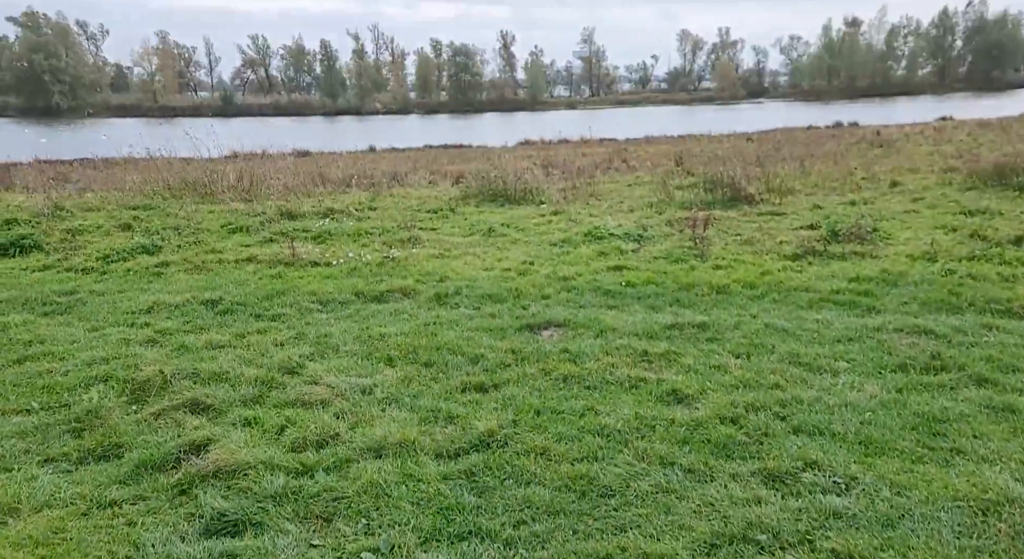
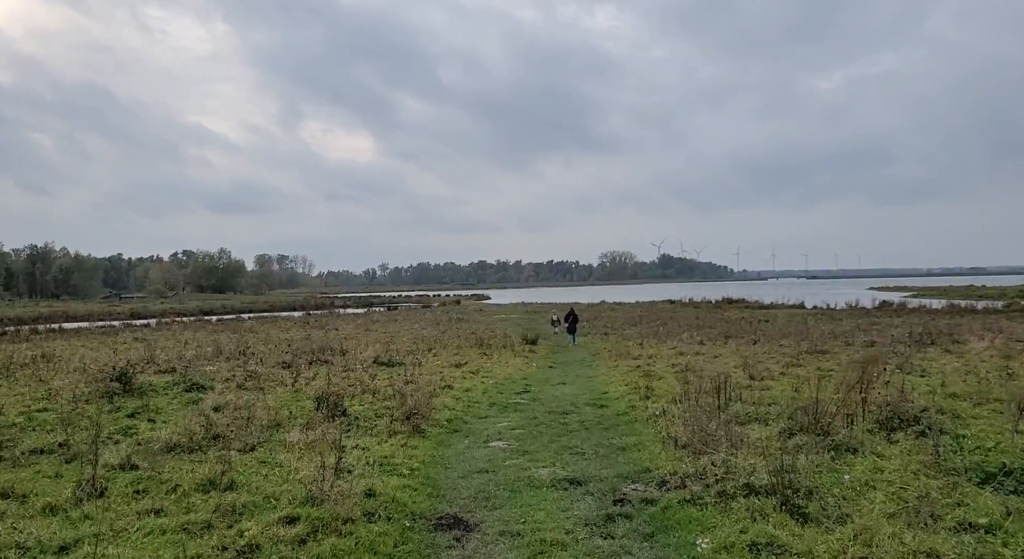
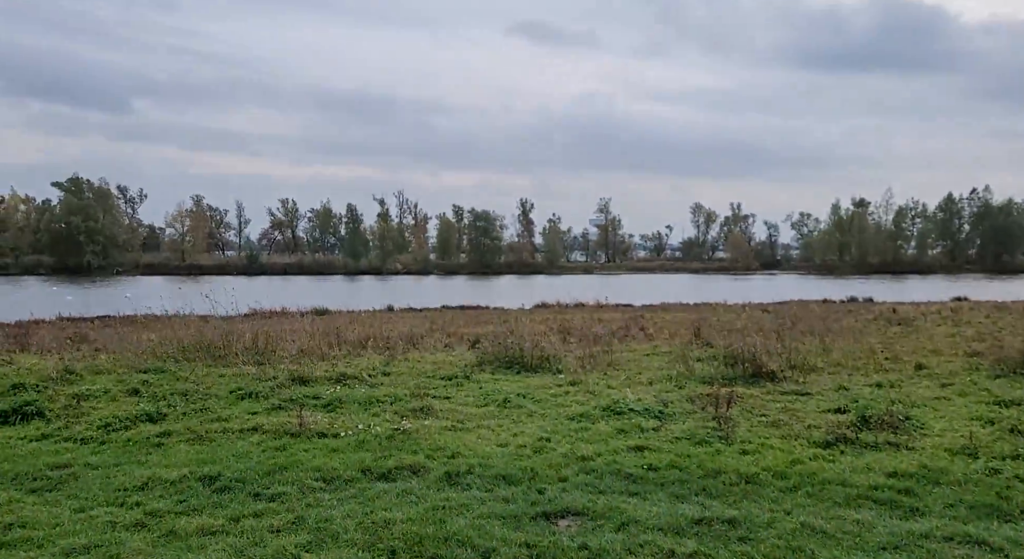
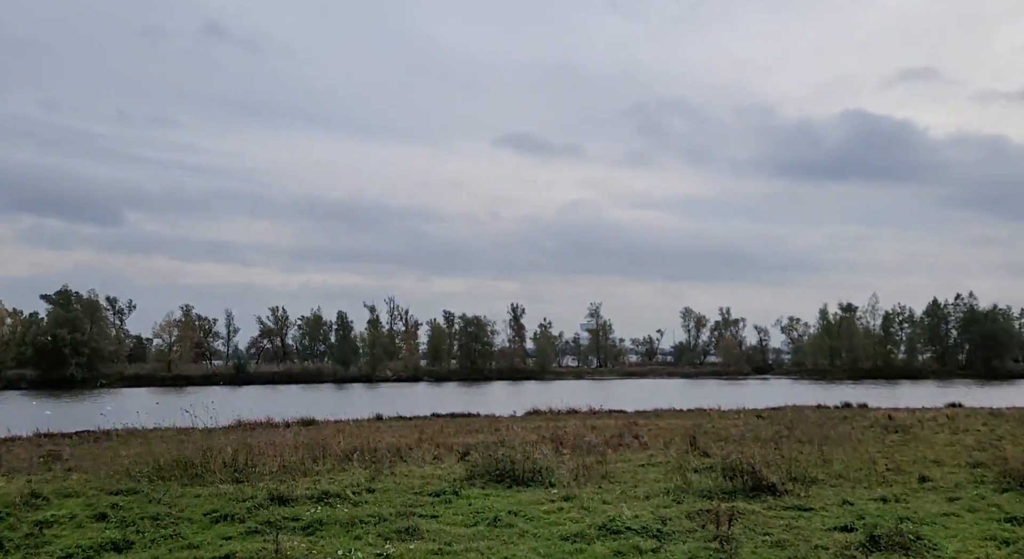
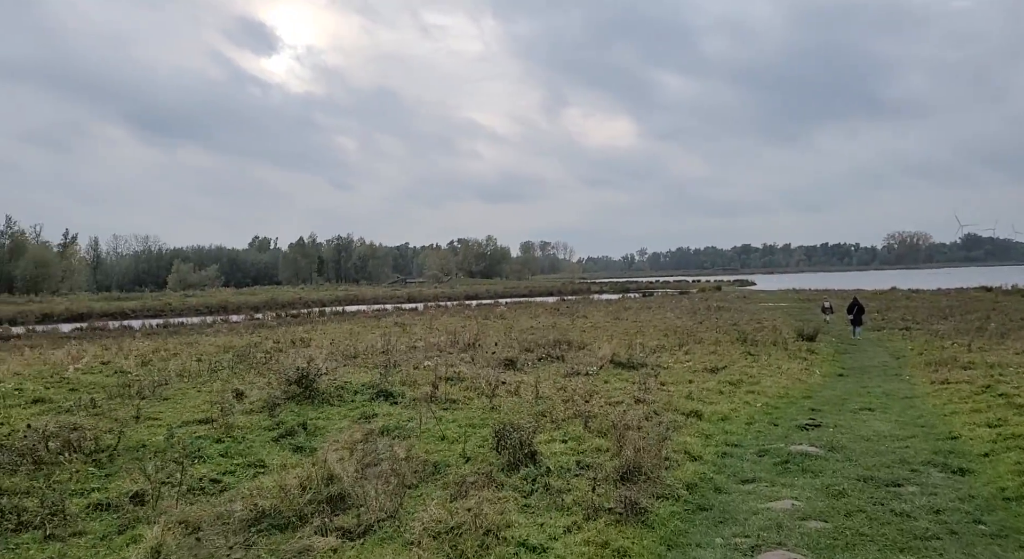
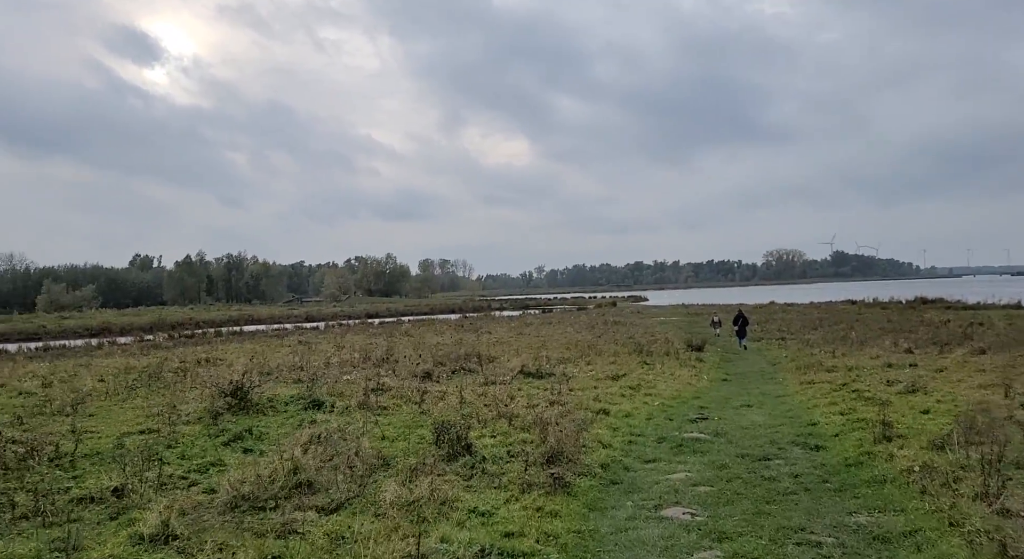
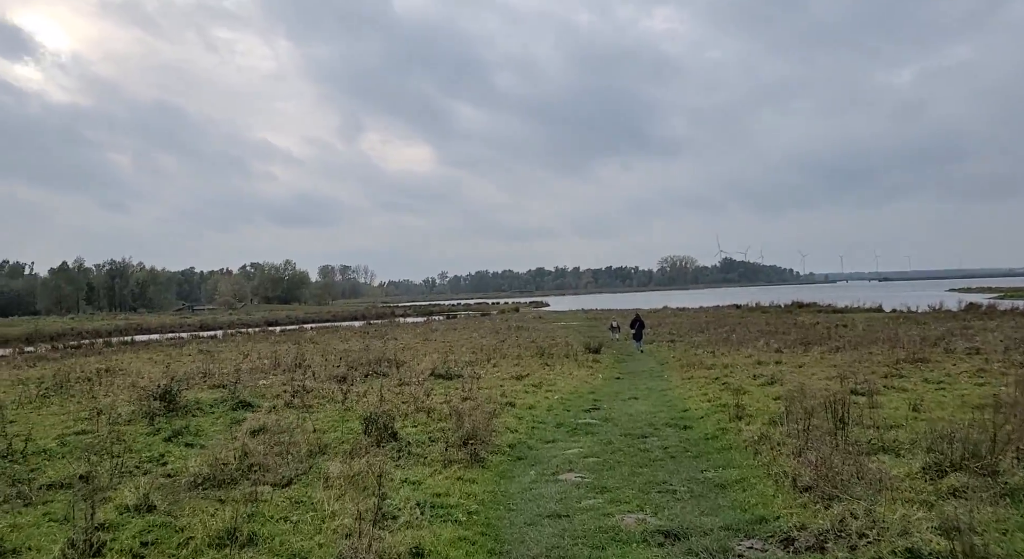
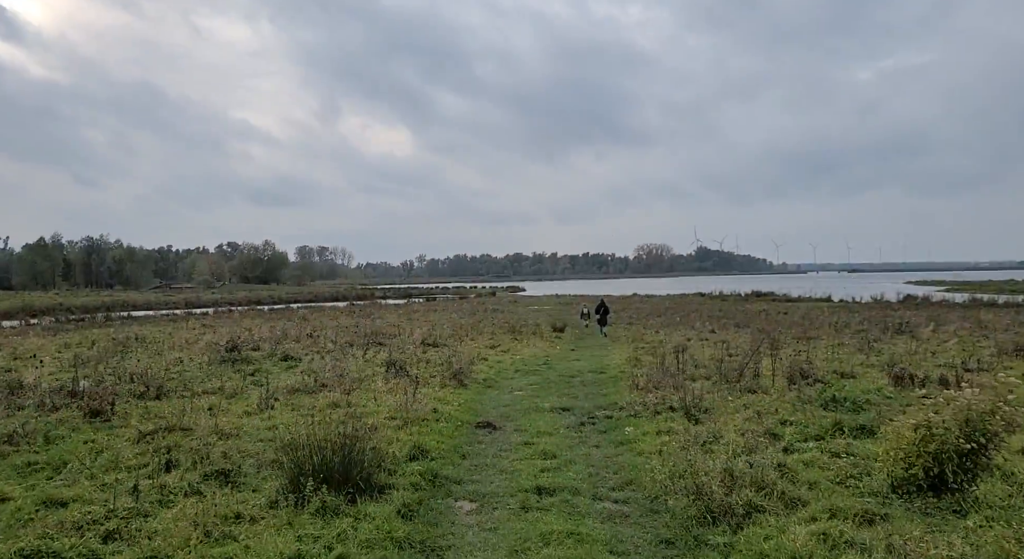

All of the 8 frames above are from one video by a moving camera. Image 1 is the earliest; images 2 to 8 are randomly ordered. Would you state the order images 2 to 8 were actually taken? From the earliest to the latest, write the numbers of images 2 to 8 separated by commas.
3, 4, 8, 2, 7, 6, 5
